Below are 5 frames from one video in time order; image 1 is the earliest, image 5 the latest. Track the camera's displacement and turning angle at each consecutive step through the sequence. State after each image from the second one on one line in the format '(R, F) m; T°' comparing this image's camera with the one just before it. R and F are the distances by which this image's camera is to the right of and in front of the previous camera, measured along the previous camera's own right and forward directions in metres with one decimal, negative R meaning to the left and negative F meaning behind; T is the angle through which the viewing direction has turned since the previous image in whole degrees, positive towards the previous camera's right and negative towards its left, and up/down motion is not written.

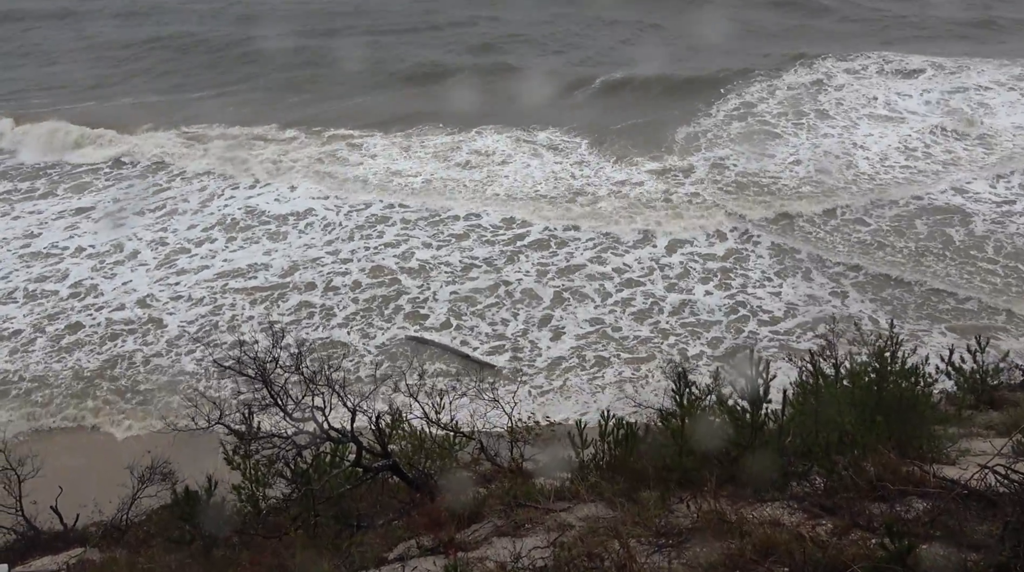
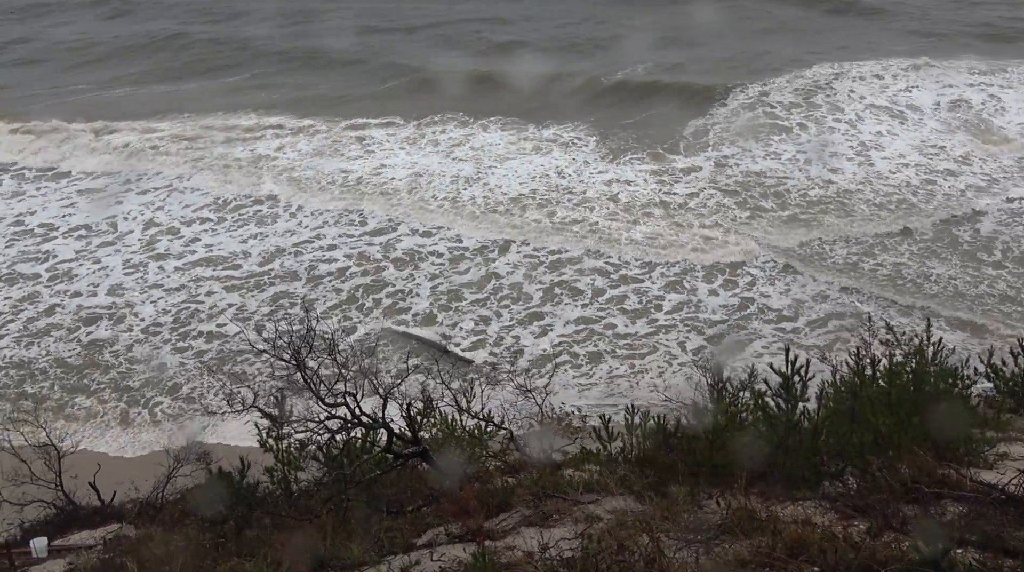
(+0.3, 0.0) m; -3°
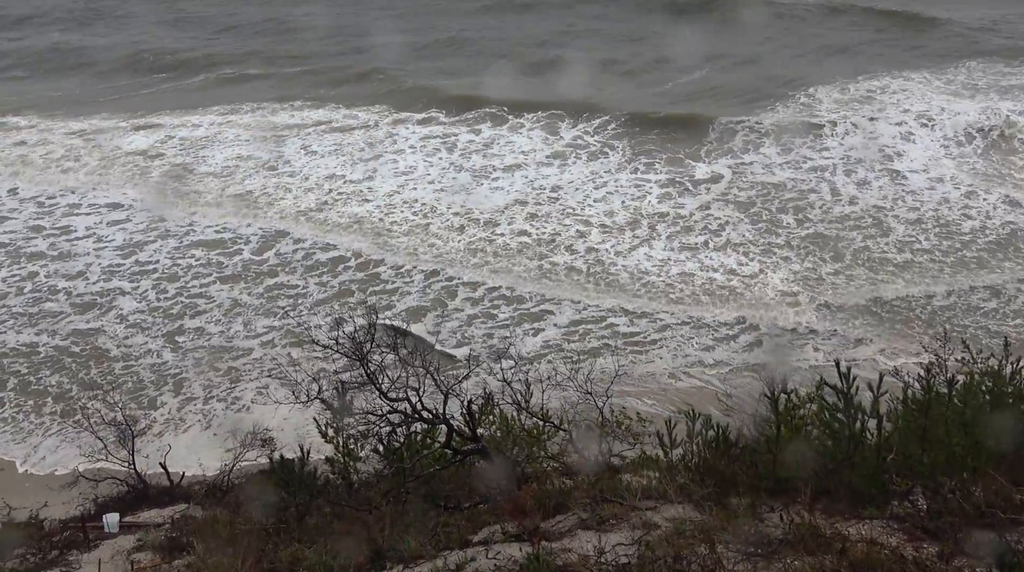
(+0.6, 0.0) m; -6°
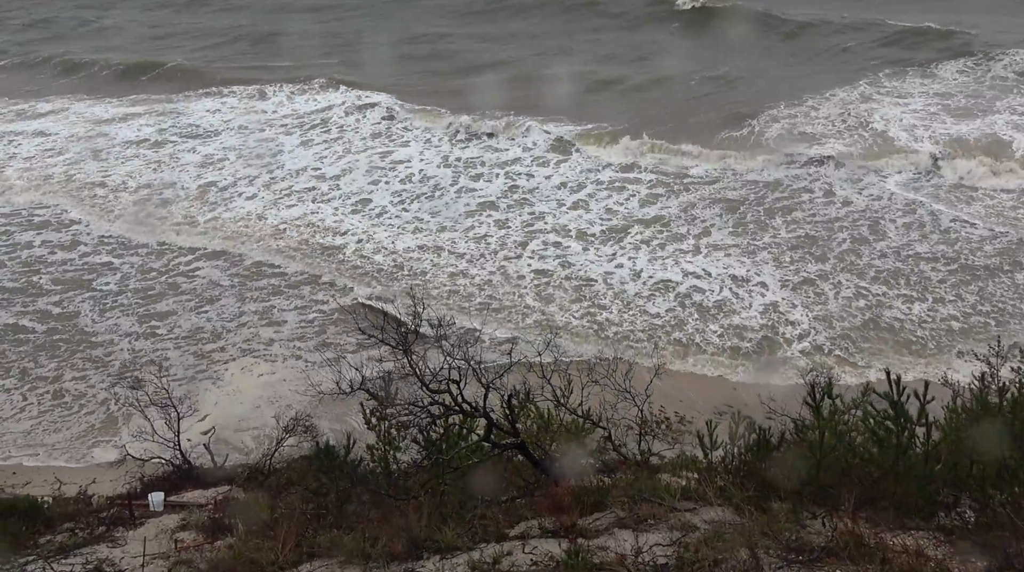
(+0.4, +0.1) m; -4°
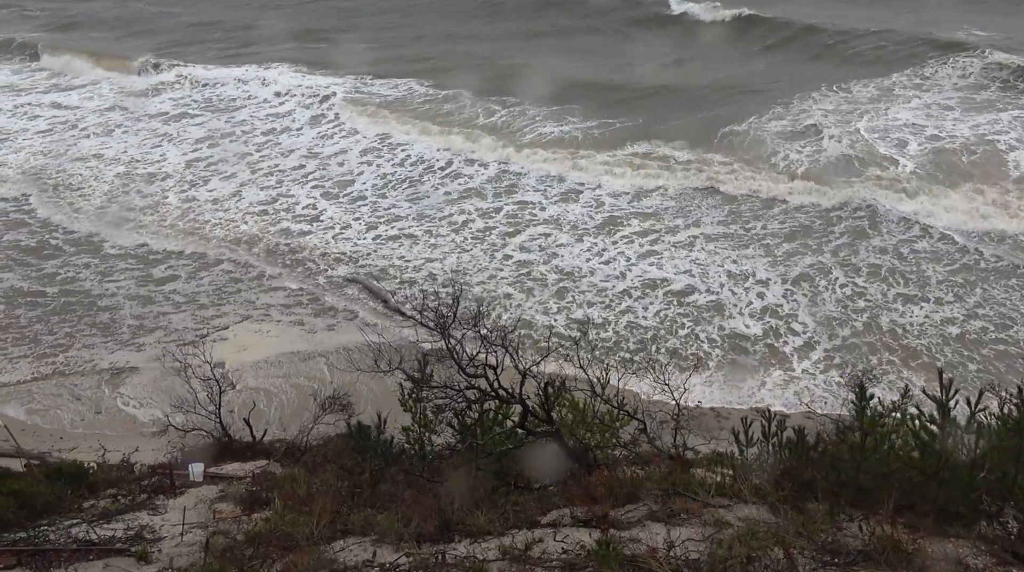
(+0.4, +0.1) m; -4°
